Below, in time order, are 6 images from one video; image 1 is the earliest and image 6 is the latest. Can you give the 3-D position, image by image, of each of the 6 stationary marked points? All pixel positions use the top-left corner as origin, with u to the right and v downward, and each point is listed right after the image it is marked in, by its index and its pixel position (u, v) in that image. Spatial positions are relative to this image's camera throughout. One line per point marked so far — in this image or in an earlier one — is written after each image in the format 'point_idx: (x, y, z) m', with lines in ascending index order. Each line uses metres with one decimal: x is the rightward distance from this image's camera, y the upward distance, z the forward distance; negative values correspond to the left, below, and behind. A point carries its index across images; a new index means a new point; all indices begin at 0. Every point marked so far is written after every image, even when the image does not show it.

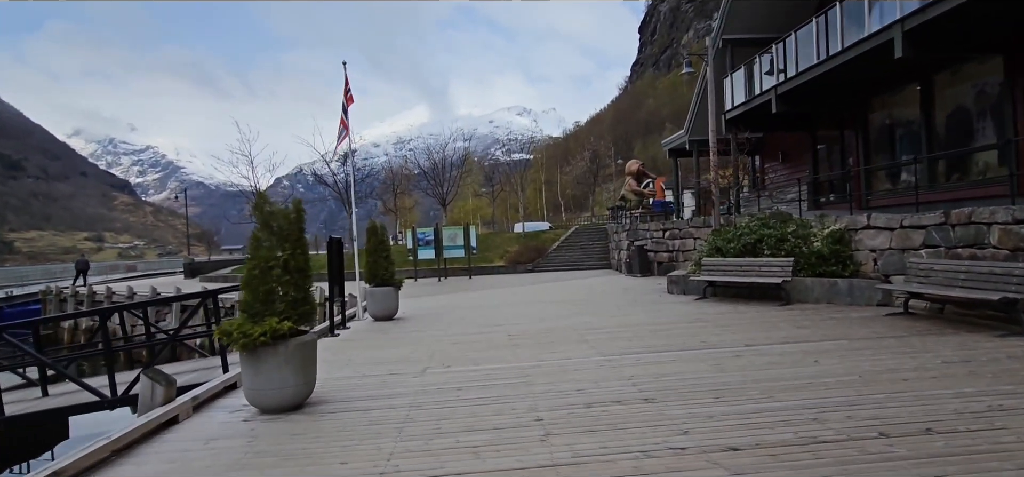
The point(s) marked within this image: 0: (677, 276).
0: (+4.4, -1.0, +13.4) m
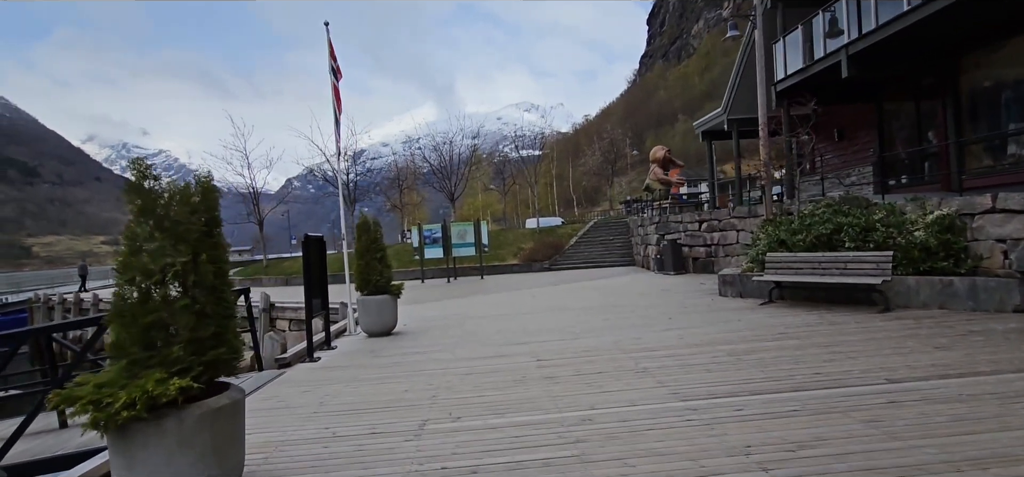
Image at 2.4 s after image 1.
0: (+4.9, -0.8, +11.2) m
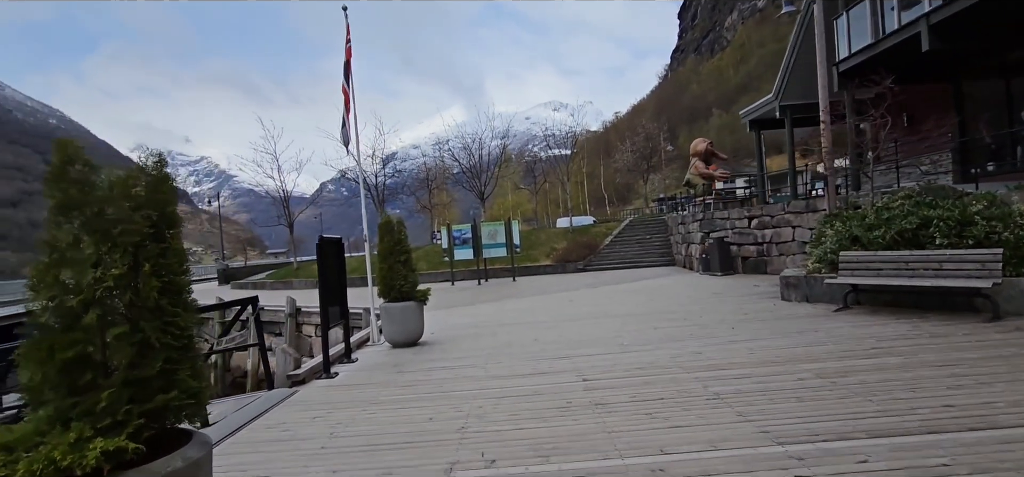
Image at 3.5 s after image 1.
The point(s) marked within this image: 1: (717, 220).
0: (+5.6, -0.8, +9.9) m
1: (+7.2, +0.7, +17.5) m
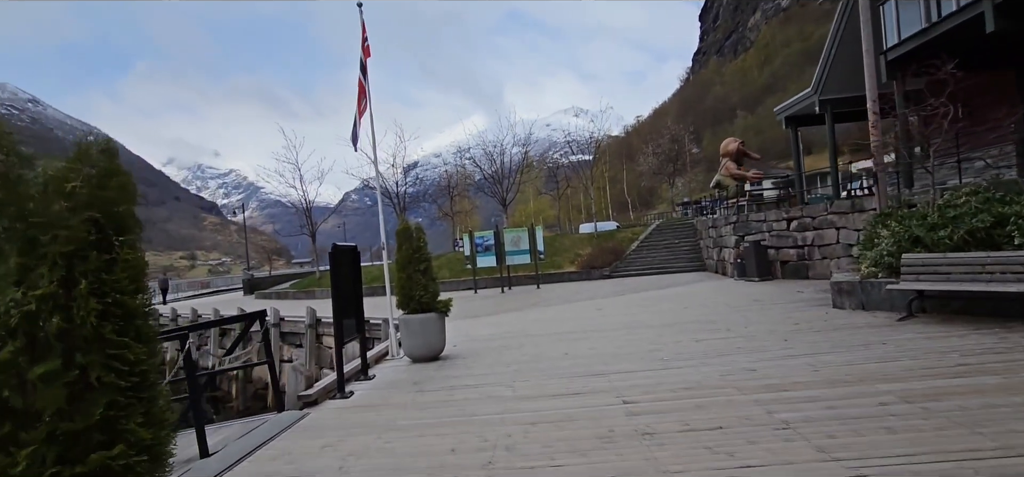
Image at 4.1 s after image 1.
0: (+6.1, -0.8, +9.1) m
1: (+8.0, +0.5, +16.6) m
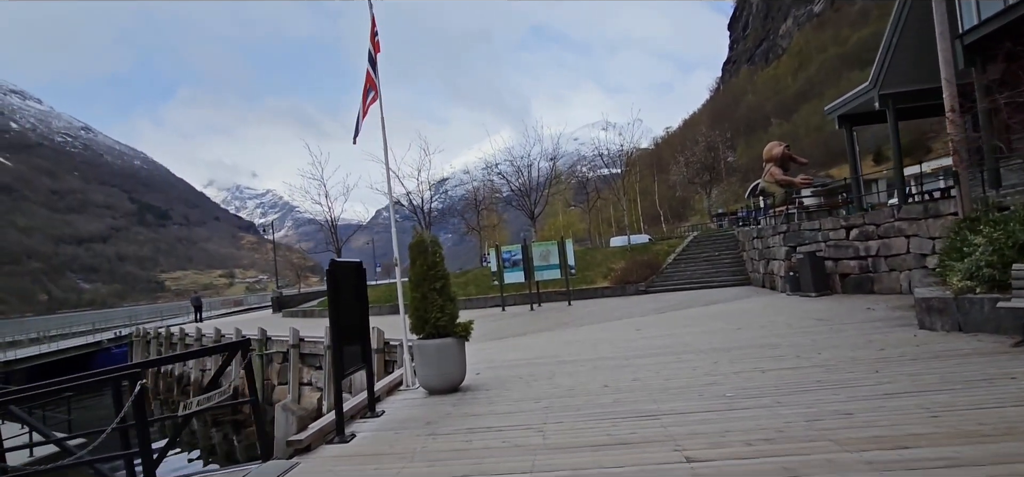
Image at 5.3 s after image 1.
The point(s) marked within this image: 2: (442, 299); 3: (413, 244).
0: (+6.6, -0.9, +7.7) m
1: (+8.8, +0.2, +15.1) m
2: (-1.0, -0.8, +6.7) m
3: (-1.3, -0.1, +6.9) m
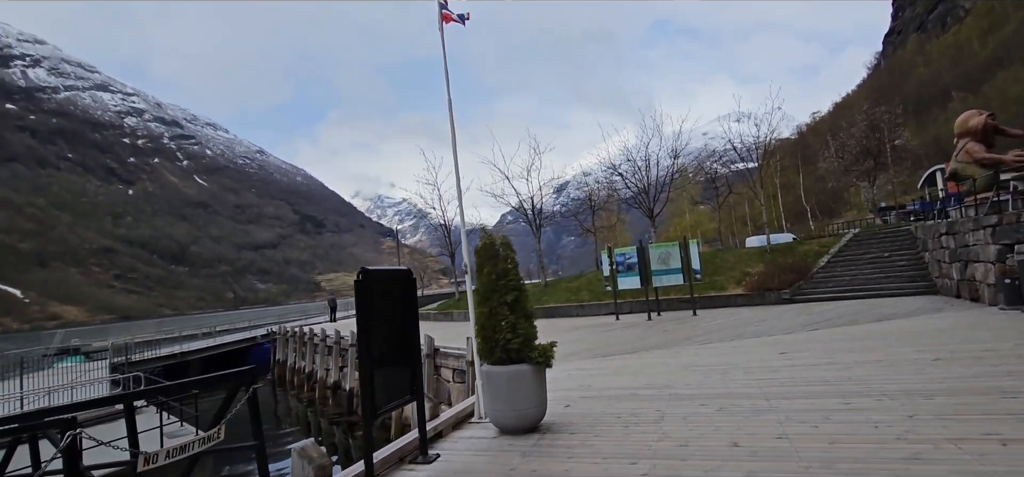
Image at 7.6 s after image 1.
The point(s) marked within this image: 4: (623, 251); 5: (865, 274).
0: (+7.5, -0.8, +4.5) m
1: (+11.5, +0.3, +11.2) m
2: (0.0, -0.8, +5.4) m
3: (-0.4, -0.1, +5.6) m
4: (+4.1, -0.4, +18.5) m
5: (+12.9, -1.3, +18.4) m
